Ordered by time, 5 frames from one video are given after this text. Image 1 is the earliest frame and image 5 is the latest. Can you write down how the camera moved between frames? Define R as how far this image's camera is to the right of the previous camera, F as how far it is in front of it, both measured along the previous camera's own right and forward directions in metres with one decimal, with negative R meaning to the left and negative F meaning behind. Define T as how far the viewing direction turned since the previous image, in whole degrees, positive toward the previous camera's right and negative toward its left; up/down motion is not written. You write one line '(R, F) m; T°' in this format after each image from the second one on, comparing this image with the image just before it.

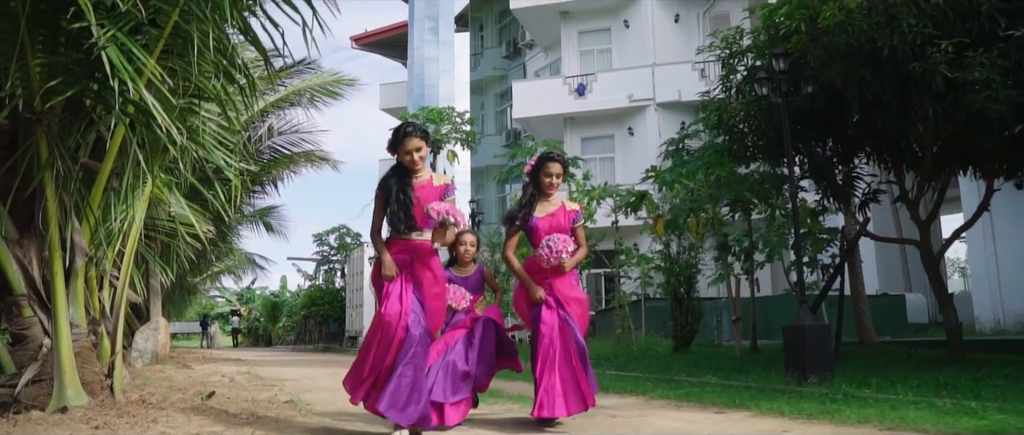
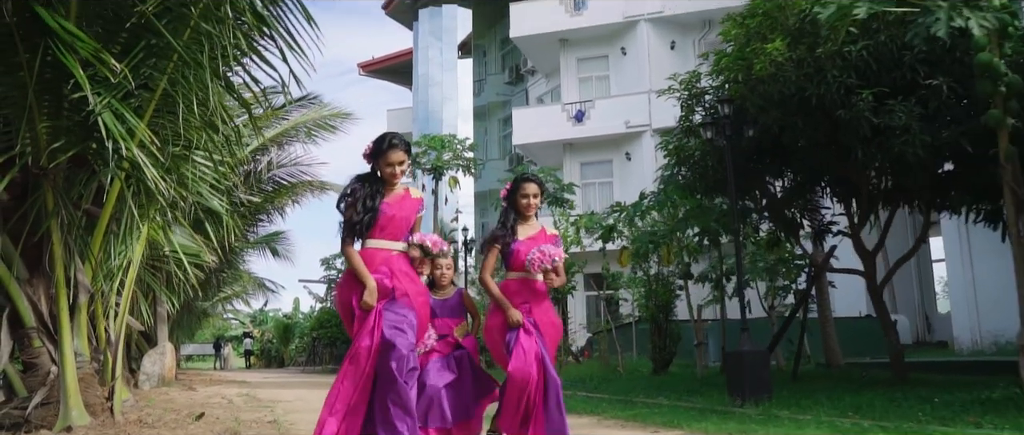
(+0.5, -0.7) m; -1°
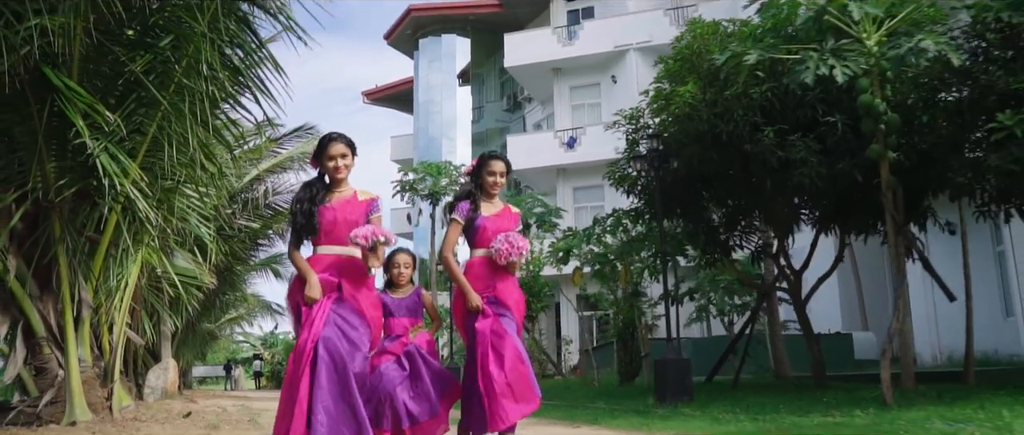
(+0.7, -1.2) m; -1°
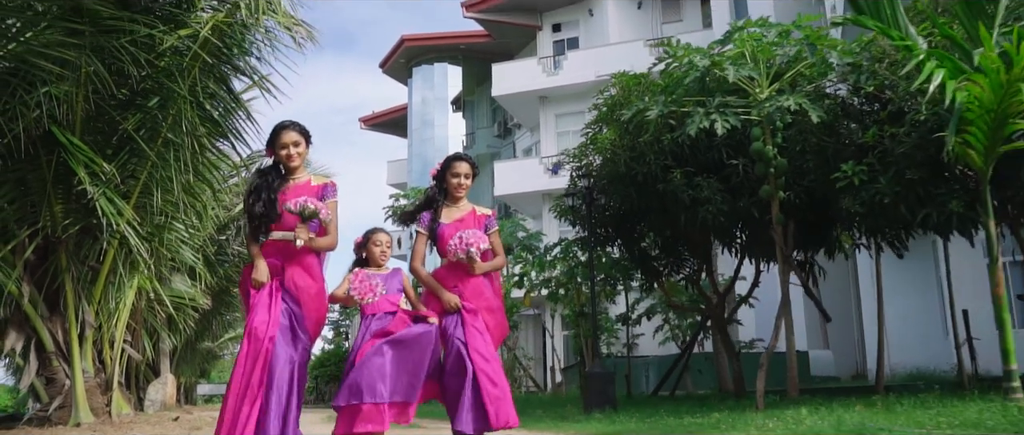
(+0.7, -1.4) m; 0°
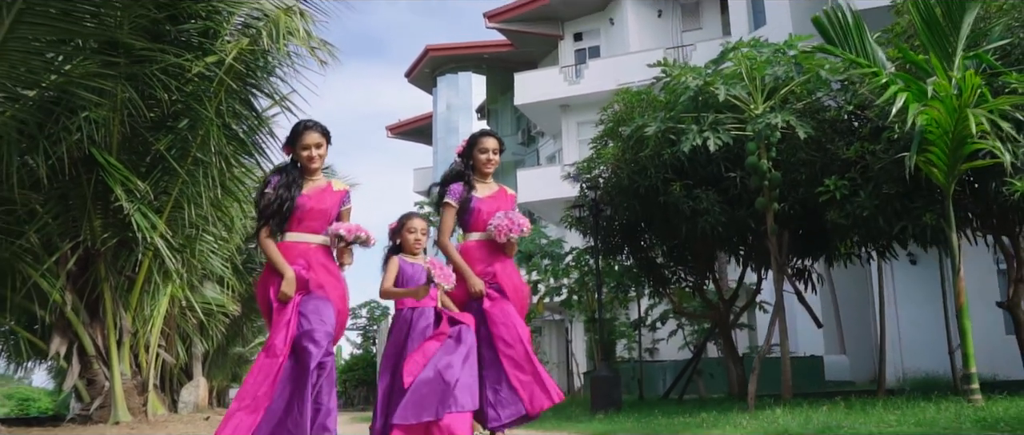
(+0.3, -0.6) m; -2°
